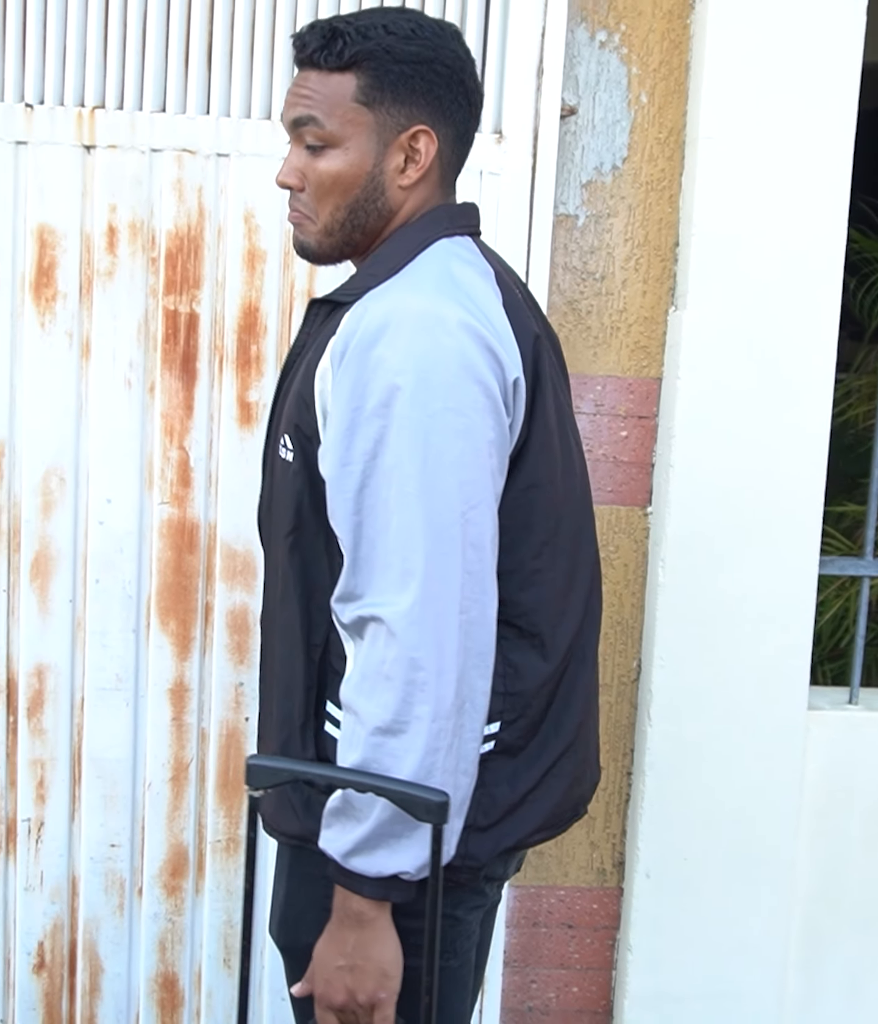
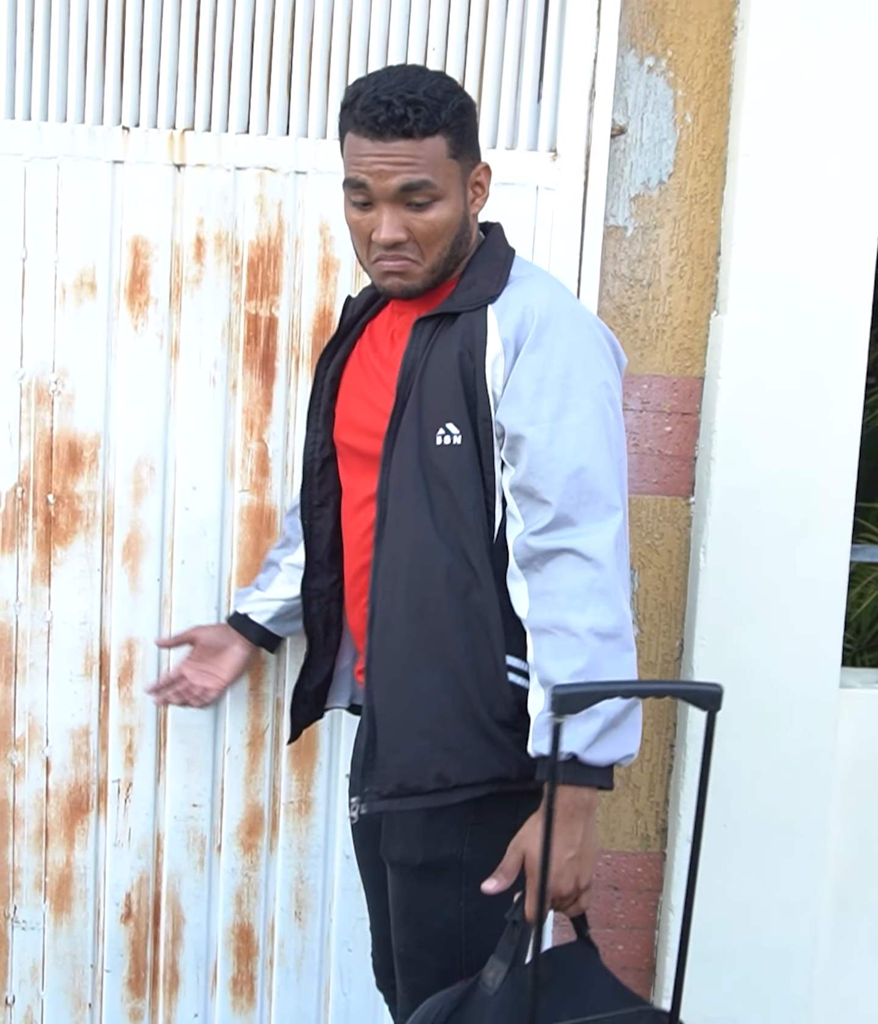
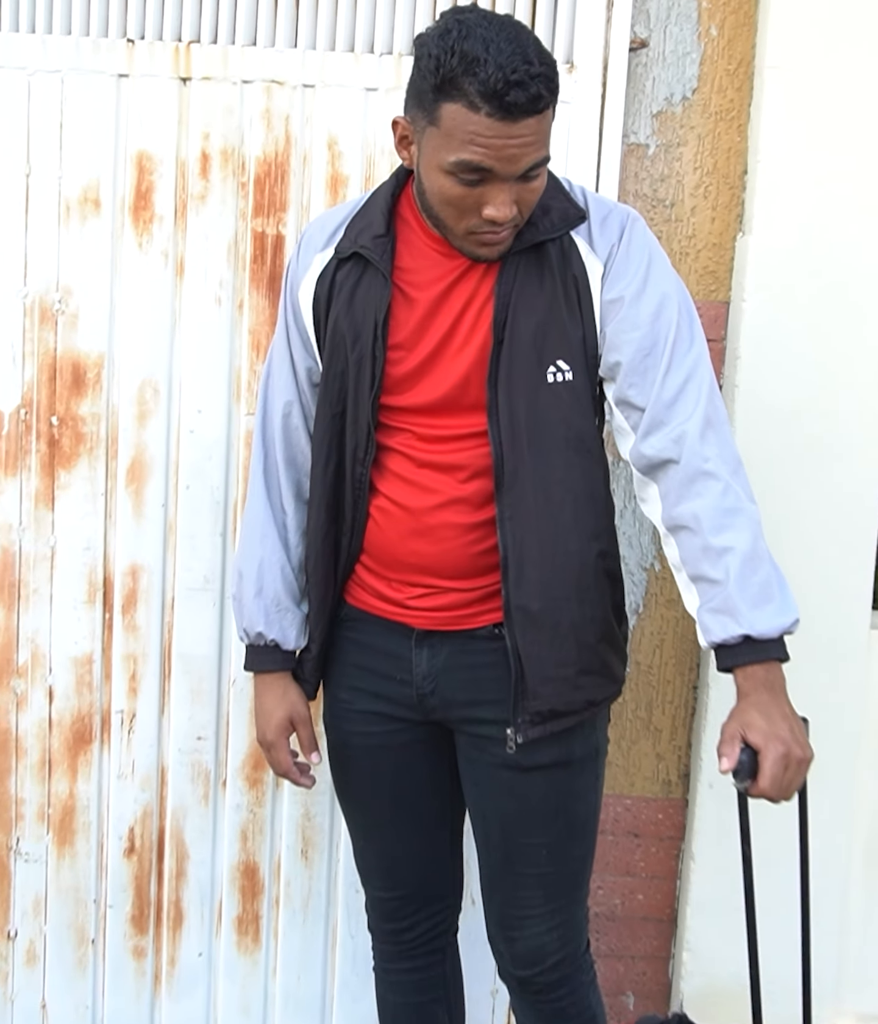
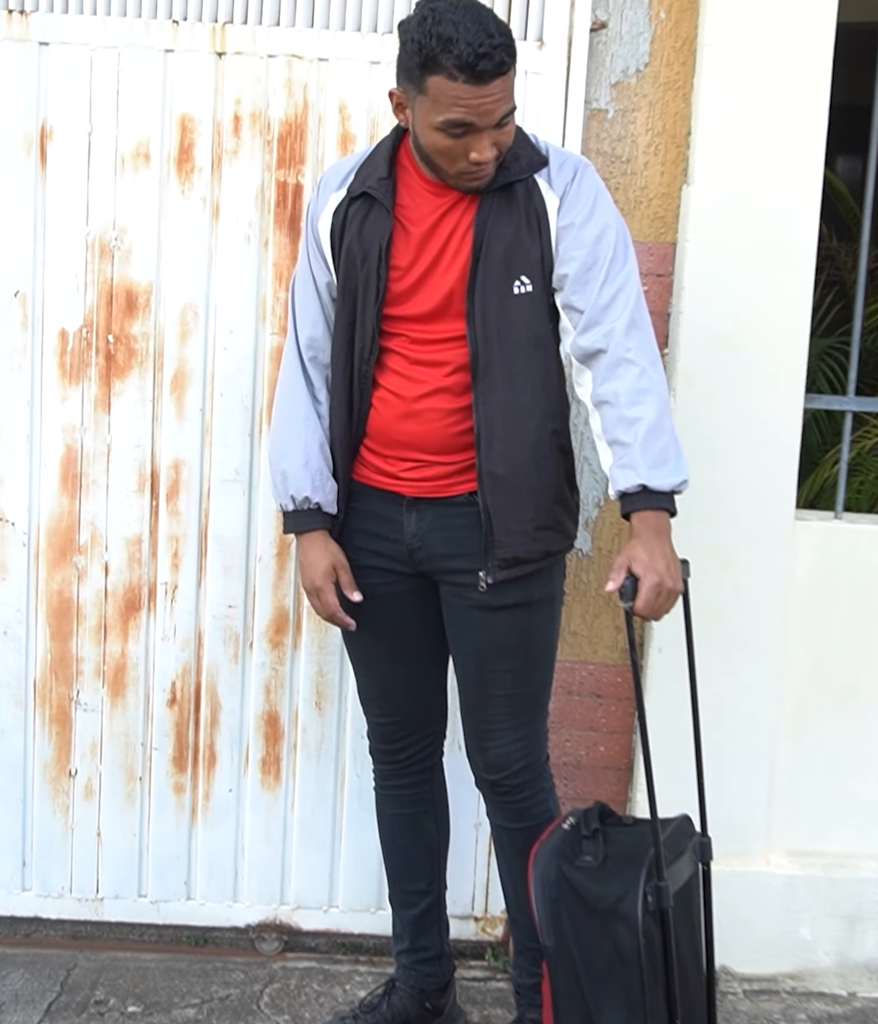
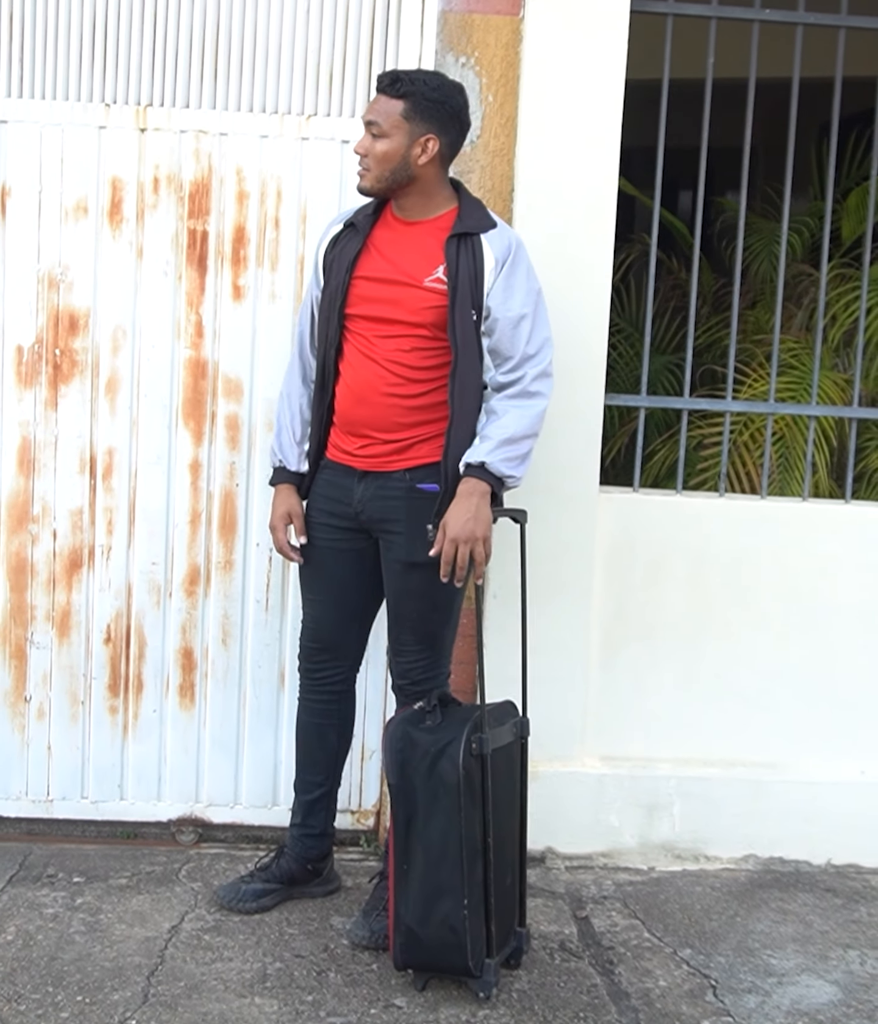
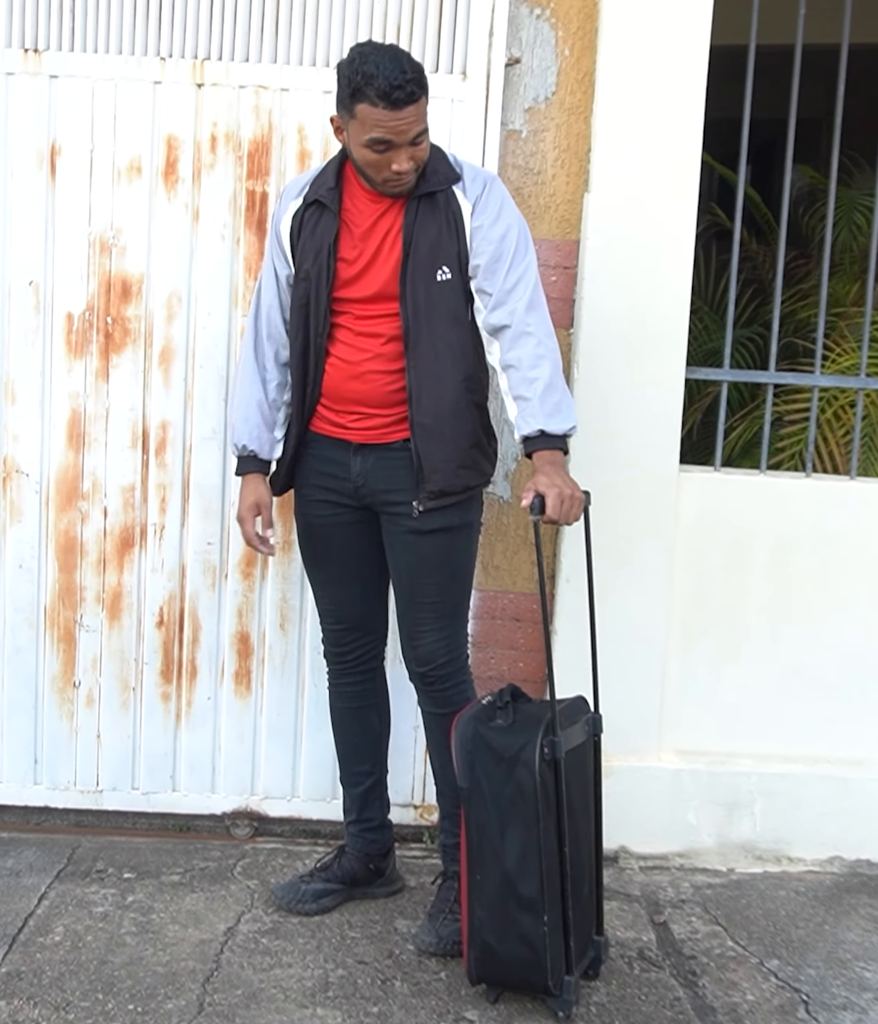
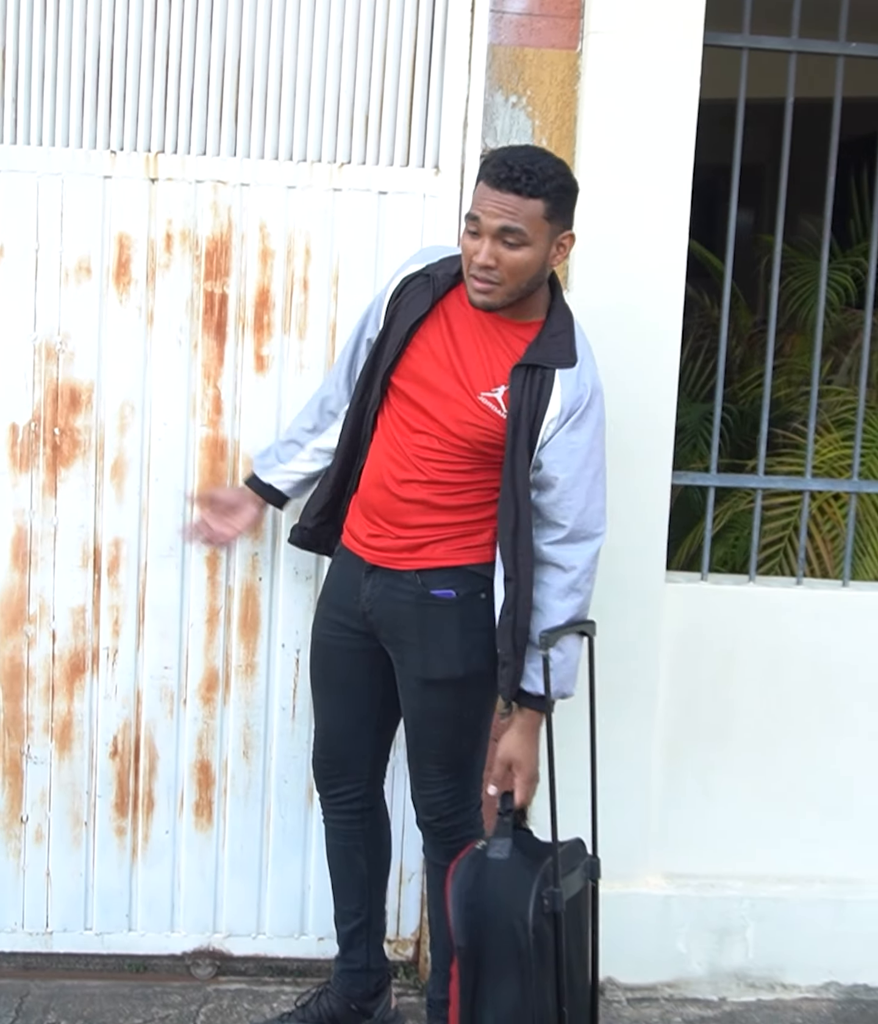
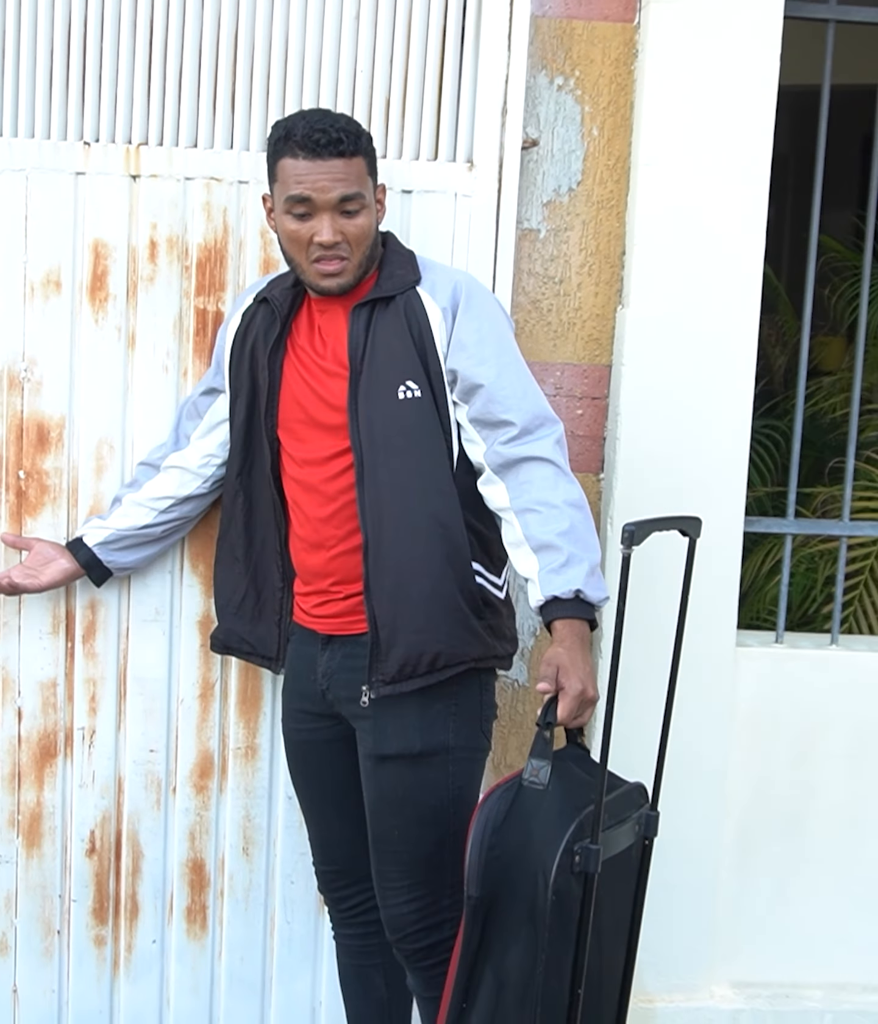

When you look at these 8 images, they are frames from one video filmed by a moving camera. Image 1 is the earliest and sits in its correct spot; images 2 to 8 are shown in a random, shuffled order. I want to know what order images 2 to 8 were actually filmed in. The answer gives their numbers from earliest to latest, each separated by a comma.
2, 8, 7, 5, 6, 4, 3
